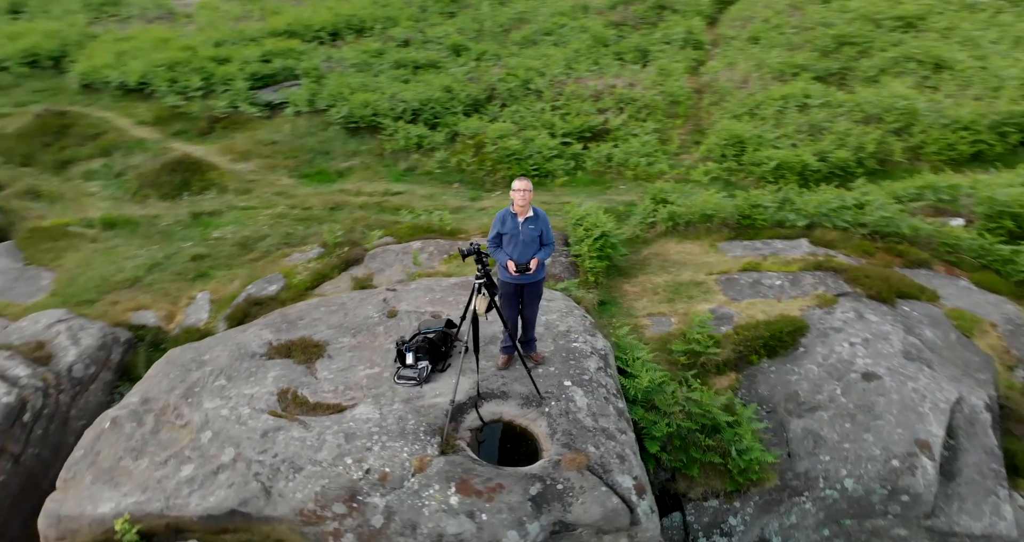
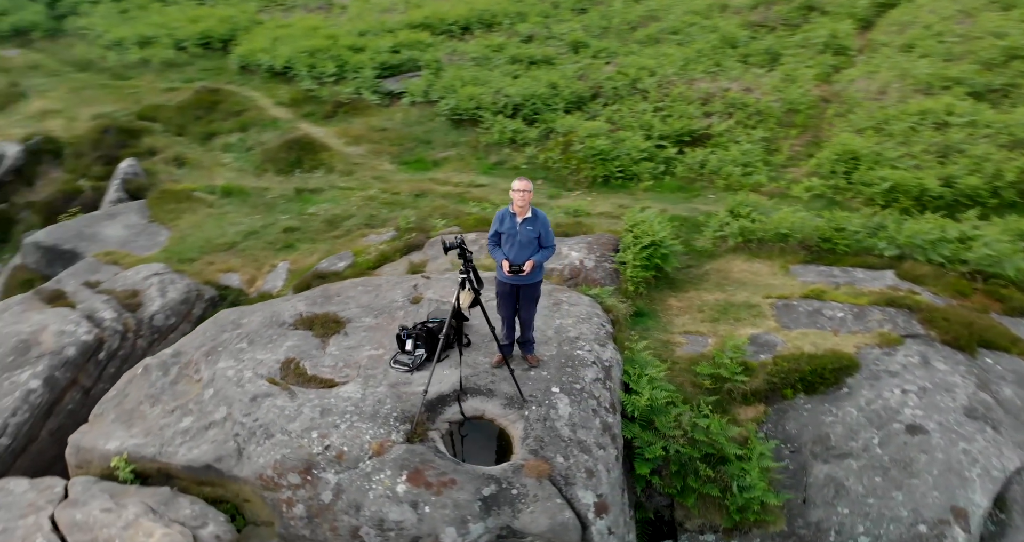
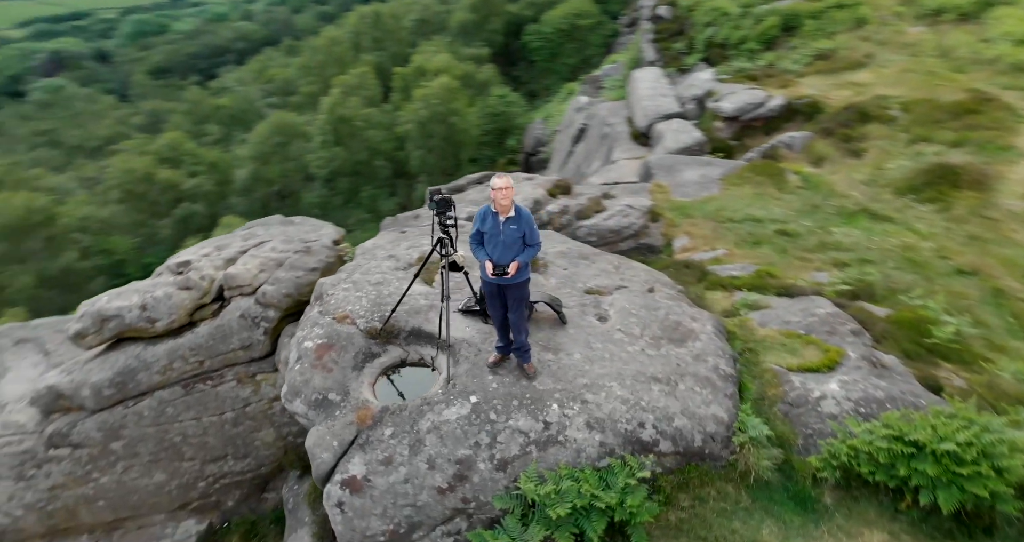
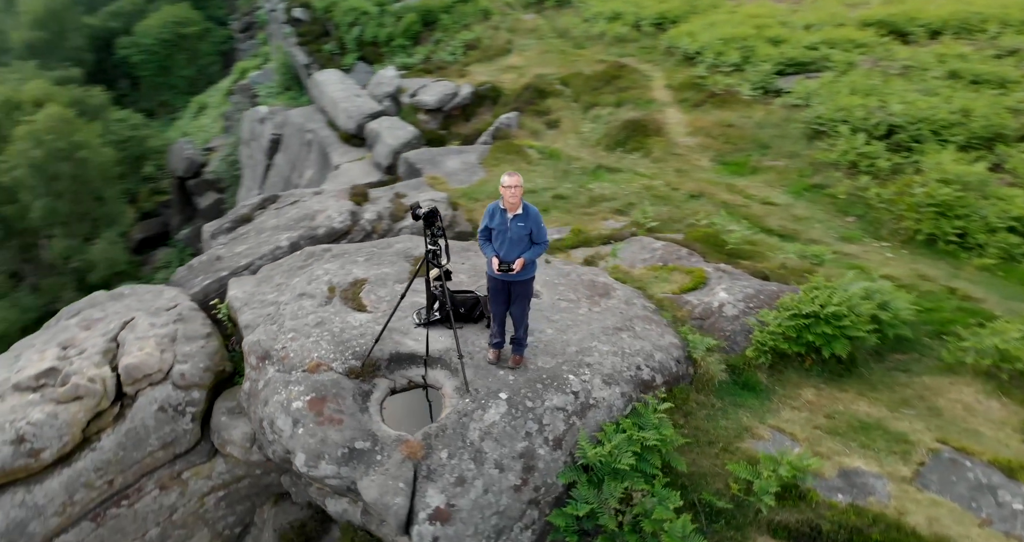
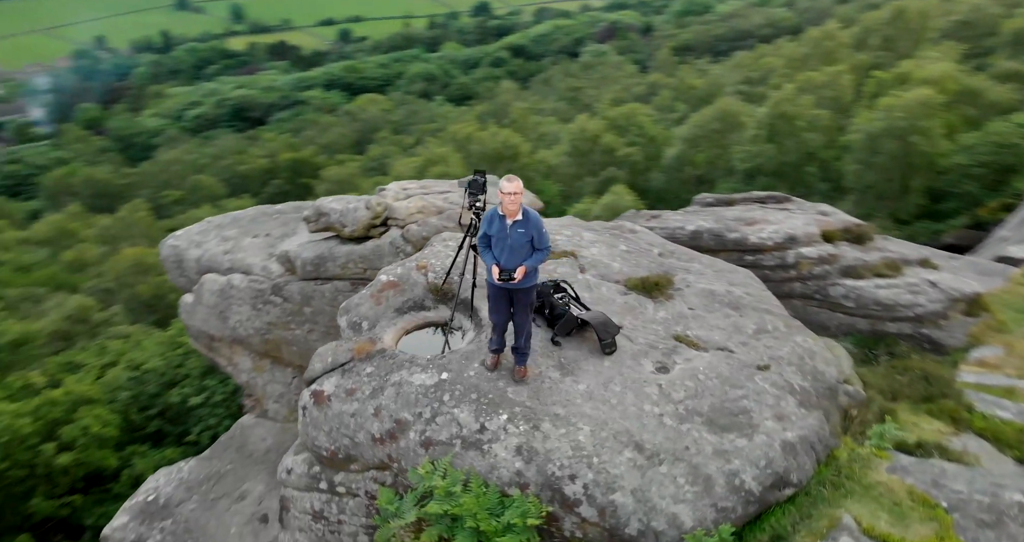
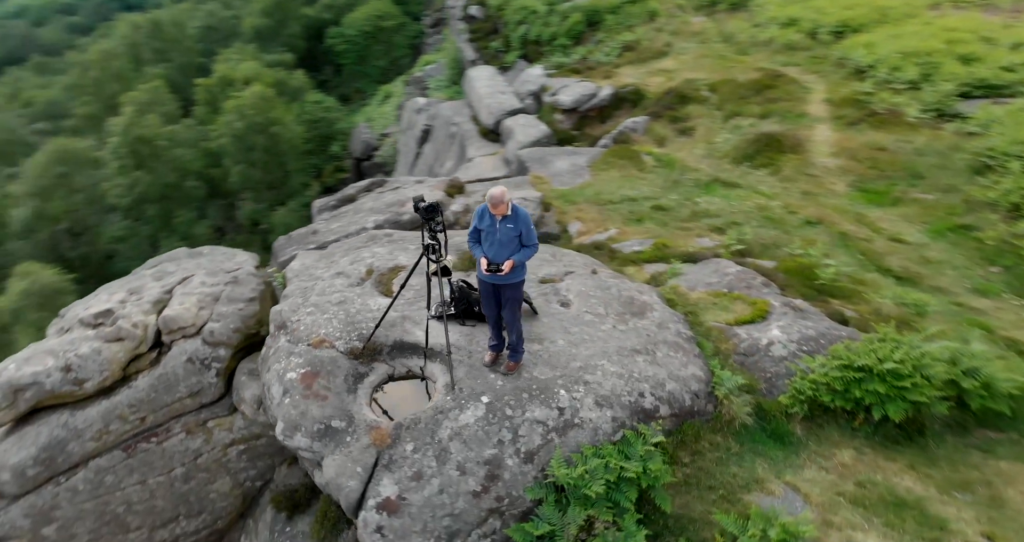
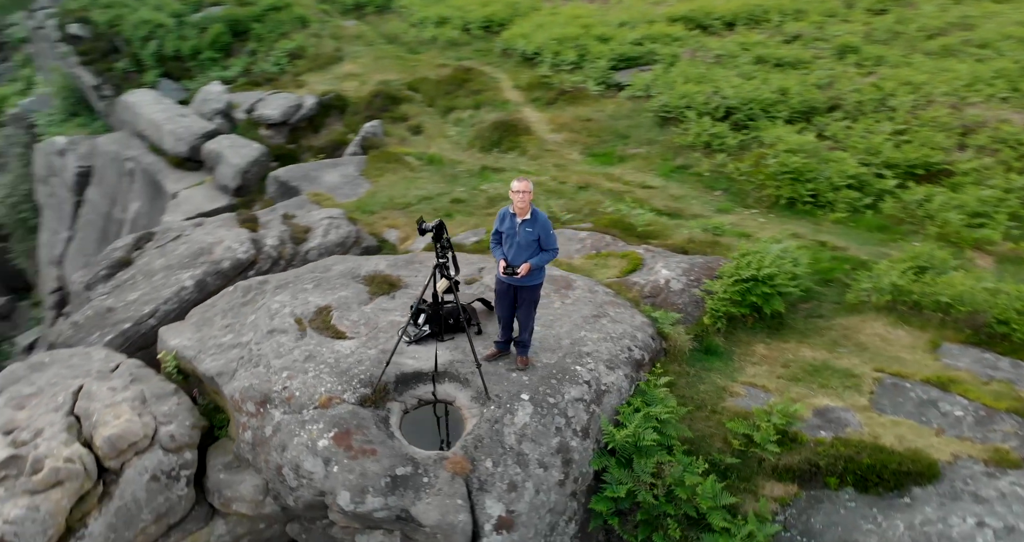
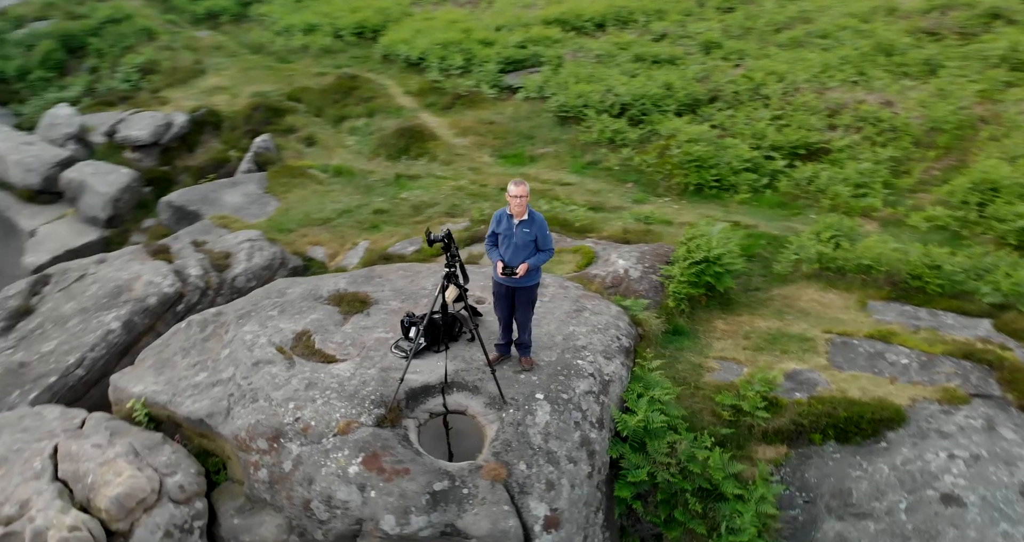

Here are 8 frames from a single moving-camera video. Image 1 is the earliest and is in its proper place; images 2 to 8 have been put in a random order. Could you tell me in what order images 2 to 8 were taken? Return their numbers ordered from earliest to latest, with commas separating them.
2, 8, 7, 4, 6, 3, 5
